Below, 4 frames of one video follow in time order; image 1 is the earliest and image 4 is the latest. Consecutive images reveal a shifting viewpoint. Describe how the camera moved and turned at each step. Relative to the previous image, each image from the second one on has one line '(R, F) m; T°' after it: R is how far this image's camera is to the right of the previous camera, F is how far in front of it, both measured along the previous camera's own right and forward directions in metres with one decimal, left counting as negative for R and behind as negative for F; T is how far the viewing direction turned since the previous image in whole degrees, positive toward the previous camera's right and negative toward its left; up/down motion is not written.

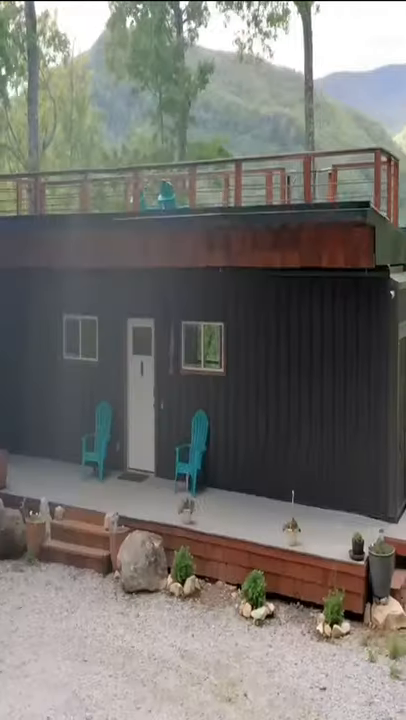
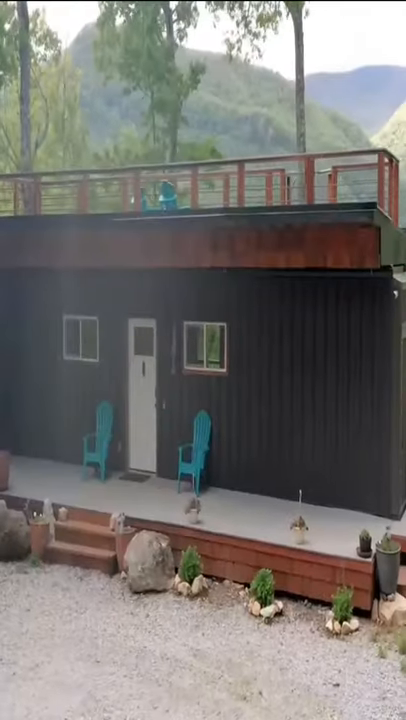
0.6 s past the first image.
(-0.3, 0.0) m; +2°
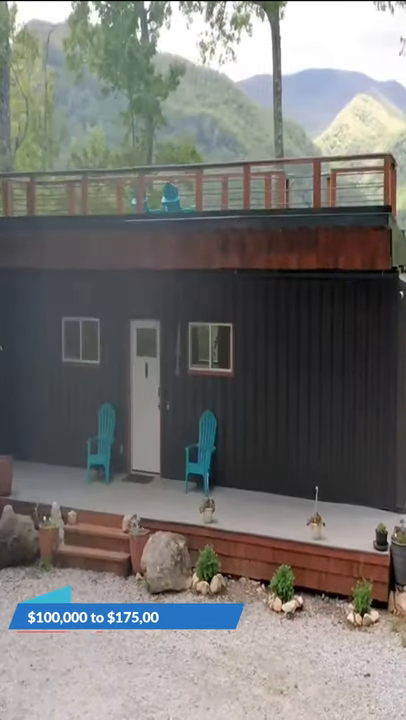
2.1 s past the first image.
(-0.8, 0.0) m; +5°
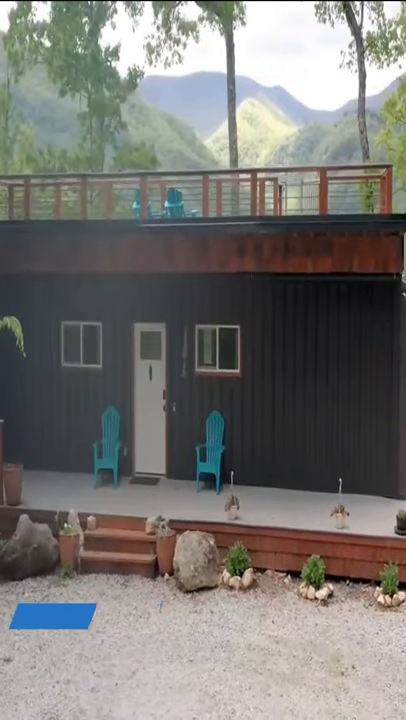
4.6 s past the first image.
(-1.5, -0.1) m; +9°
